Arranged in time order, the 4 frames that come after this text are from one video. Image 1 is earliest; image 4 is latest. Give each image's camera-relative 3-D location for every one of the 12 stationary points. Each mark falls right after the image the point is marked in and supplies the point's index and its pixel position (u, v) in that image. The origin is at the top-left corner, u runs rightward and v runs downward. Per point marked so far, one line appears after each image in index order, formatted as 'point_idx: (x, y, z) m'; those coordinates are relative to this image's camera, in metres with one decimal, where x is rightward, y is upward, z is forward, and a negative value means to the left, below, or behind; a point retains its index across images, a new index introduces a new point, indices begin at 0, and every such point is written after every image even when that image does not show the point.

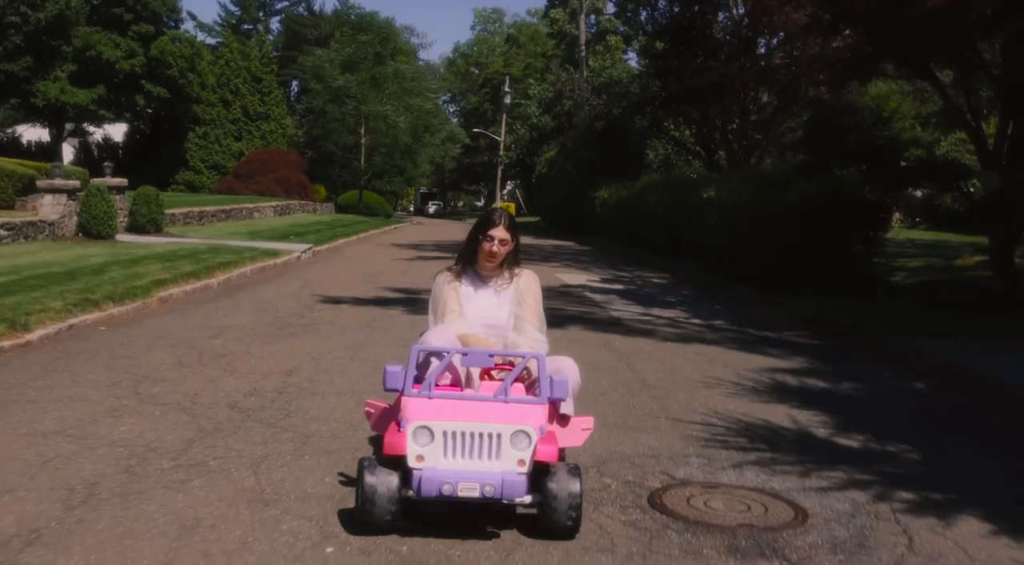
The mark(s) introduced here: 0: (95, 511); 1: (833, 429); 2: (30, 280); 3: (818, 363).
0: (-2.0, -1.1, +4.7) m
1: (+2.5, -1.1, +7.5) m
2: (-6.7, 0.0, +13.3) m
3: (+3.5, -0.9, +11.2) m
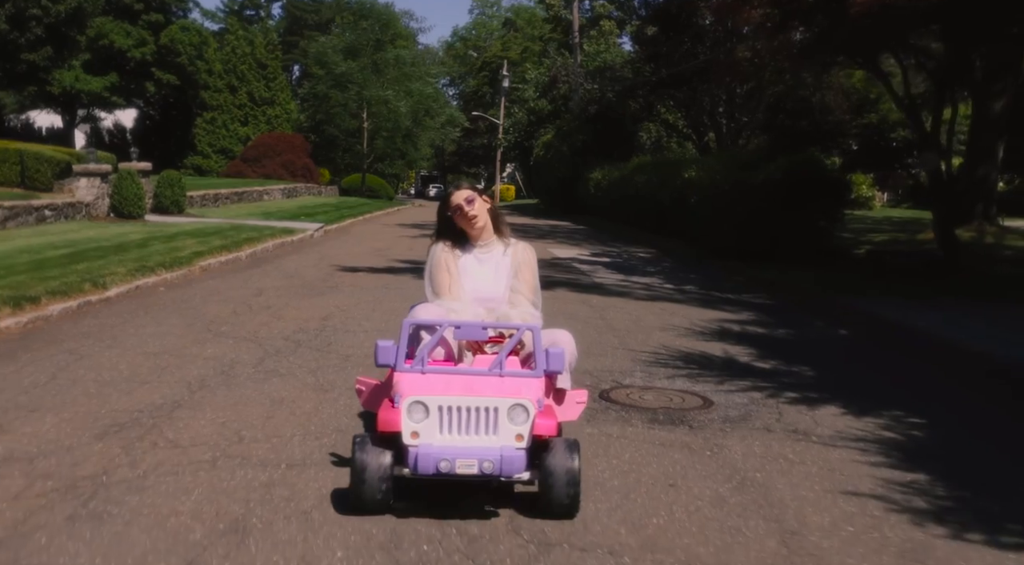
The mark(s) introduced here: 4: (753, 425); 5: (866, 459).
0: (-2.1, -0.8, +6.8) m
1: (+2.4, -0.7, +9.6) m
2: (-6.8, +0.5, +15.3) m
3: (+3.5, -0.4, +13.2) m
4: (+1.7, -1.0, +6.7) m
5: (+2.2, -1.1, +5.9) m
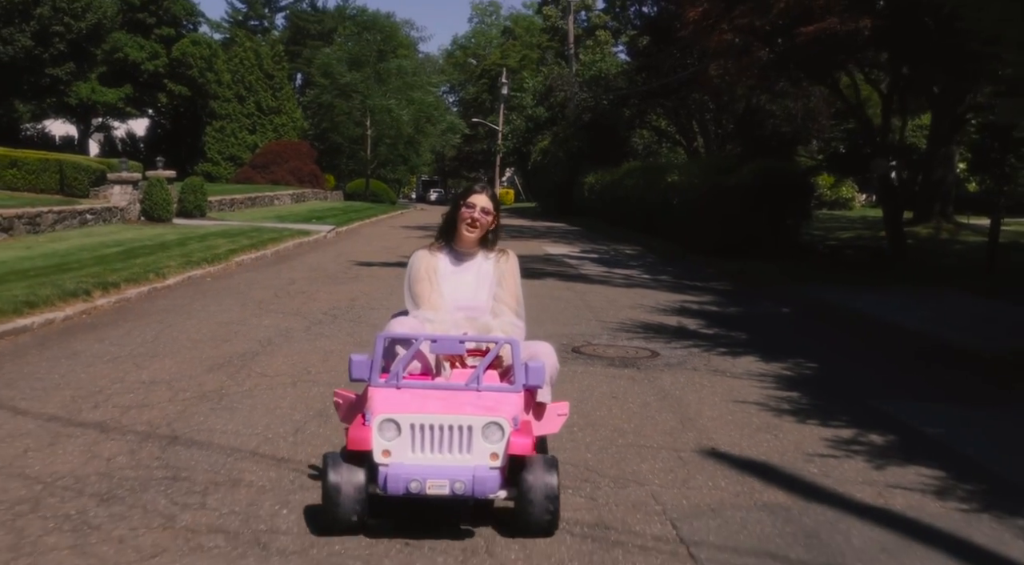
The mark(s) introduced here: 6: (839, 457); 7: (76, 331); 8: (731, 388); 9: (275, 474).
0: (-2.2, -0.6, +9.0) m
1: (+2.3, -0.5, +11.8) m
2: (-6.8, +0.6, +17.6) m
3: (+3.4, -0.2, +15.4) m
4: (+1.6, -0.8, +8.9) m
5: (+2.1, -0.9, +8.1) m
6: (+2.0, -1.0, +5.8) m
7: (-4.4, -0.5, +9.6) m
8: (+1.8, -0.9, +7.9) m
9: (-1.3, -1.0, +5.2) m
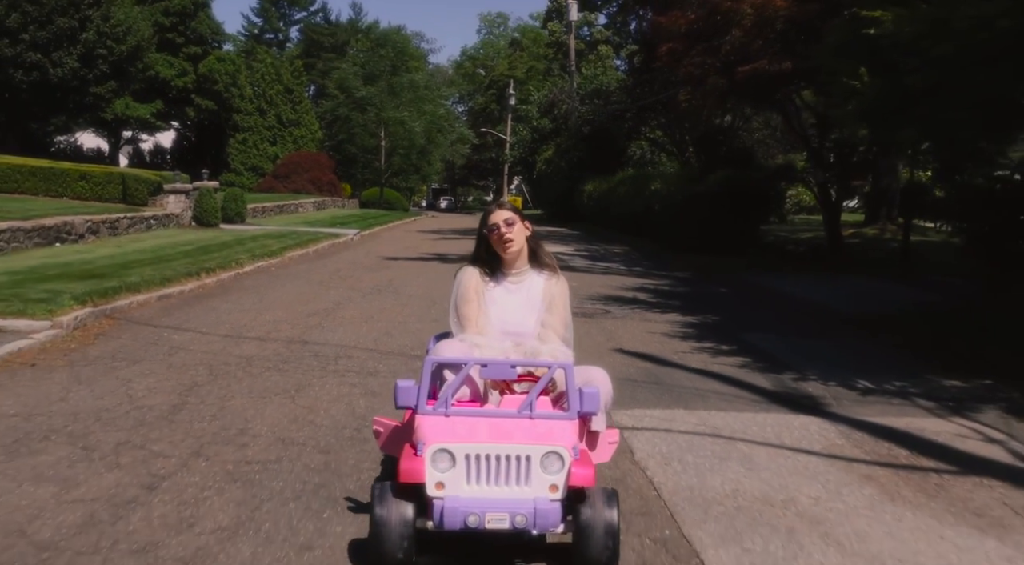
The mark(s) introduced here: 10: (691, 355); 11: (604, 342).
0: (-2.3, -0.3, +13.1) m
1: (+2.3, -0.2, +15.8) m
2: (-6.8, +0.8, +21.7) m
3: (+3.4, 0.0, +19.5) m
4: (+1.5, -0.5, +12.9) m
5: (+2.0, -0.5, +12.1) m
6: (+1.9, -0.7, +9.9) m
7: (-4.4, -0.2, +13.7) m
8: (+1.7, -0.6, +11.9) m
9: (-1.4, -0.7, +9.2) m
10: (+1.8, -0.7, +9.6) m
11: (+1.0, -0.6, +10.3) m
